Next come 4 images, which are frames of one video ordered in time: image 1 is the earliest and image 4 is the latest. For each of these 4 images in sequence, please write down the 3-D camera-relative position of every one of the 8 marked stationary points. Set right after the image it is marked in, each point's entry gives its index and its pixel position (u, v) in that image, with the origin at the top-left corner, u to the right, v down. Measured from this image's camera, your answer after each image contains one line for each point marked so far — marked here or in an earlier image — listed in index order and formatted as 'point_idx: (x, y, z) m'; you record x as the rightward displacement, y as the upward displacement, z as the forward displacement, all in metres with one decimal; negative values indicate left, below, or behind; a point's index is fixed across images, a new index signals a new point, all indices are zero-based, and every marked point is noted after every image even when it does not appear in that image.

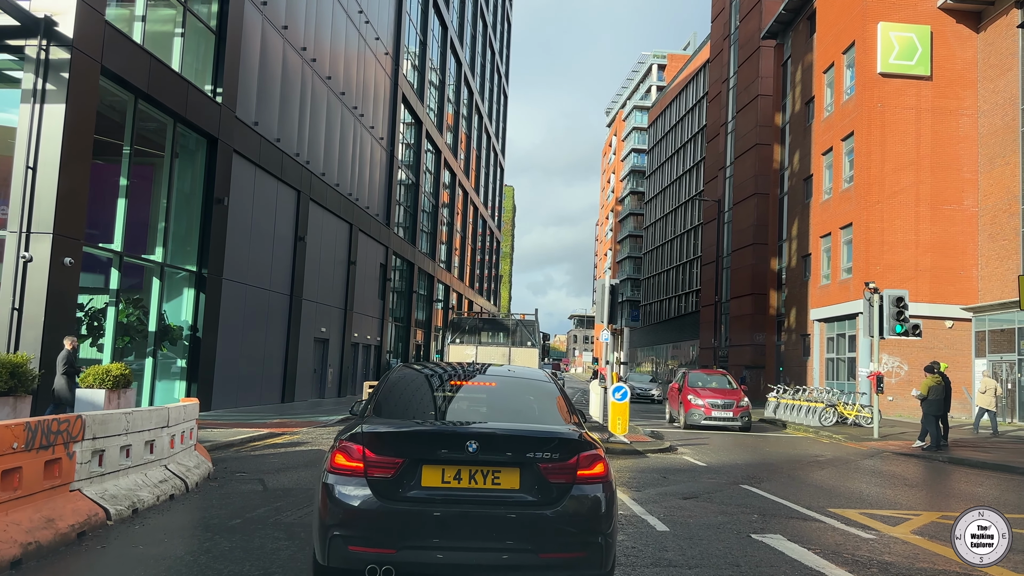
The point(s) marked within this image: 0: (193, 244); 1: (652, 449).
0: (-8.1, +1.1, +18.8) m
1: (+2.4, -2.8, +13.0) m
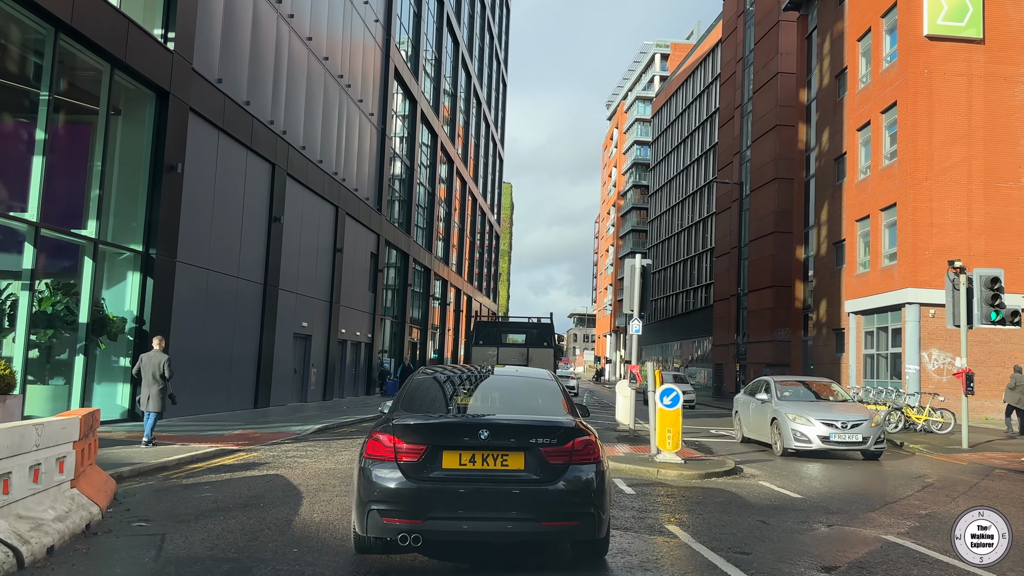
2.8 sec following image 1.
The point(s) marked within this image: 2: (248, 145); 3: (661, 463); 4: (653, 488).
0: (-7.9, +1.5, +15.7) m
1: (+2.7, -2.4, +9.9) m
2: (-7.0, +3.8, +19.7) m
3: (+2.0, -2.4, +10.2) m
4: (+1.7, -2.4, +8.9) m
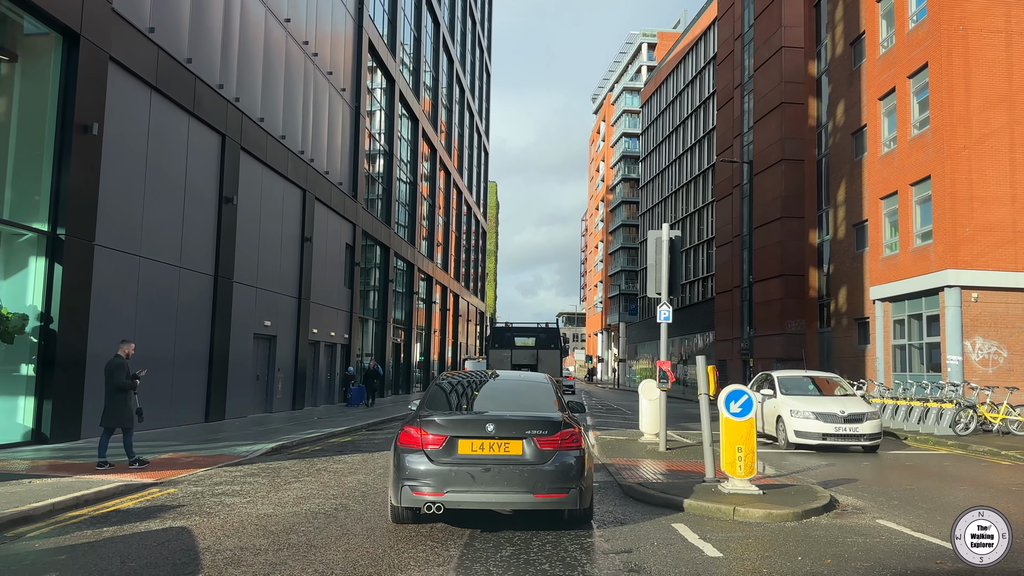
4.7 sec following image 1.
0: (-7.9, +1.7, +12.6) m
1: (+2.8, -2.0, +7.0) m
2: (-7.2, +3.9, +16.6) m
3: (+2.1, -2.0, +7.3) m
4: (+1.8, -2.0, +5.9) m
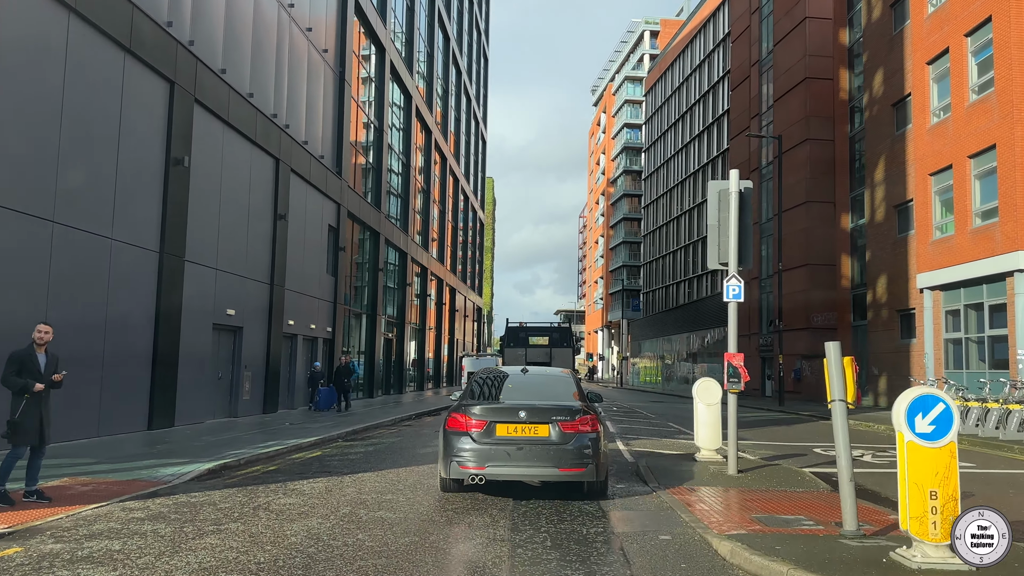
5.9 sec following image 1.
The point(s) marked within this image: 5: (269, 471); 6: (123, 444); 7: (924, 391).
0: (-7.7, +2.0, +9.5) m
1: (+3.0, -1.7, +4.0) m
2: (-7.0, +4.3, +13.5) m
3: (+2.4, -1.6, +4.3) m
4: (+2.0, -1.6, +2.9) m
5: (-3.2, -2.4, +9.7) m
6: (-6.5, -2.6, +12.2) m
7: (+2.5, -0.6, +4.6) m
